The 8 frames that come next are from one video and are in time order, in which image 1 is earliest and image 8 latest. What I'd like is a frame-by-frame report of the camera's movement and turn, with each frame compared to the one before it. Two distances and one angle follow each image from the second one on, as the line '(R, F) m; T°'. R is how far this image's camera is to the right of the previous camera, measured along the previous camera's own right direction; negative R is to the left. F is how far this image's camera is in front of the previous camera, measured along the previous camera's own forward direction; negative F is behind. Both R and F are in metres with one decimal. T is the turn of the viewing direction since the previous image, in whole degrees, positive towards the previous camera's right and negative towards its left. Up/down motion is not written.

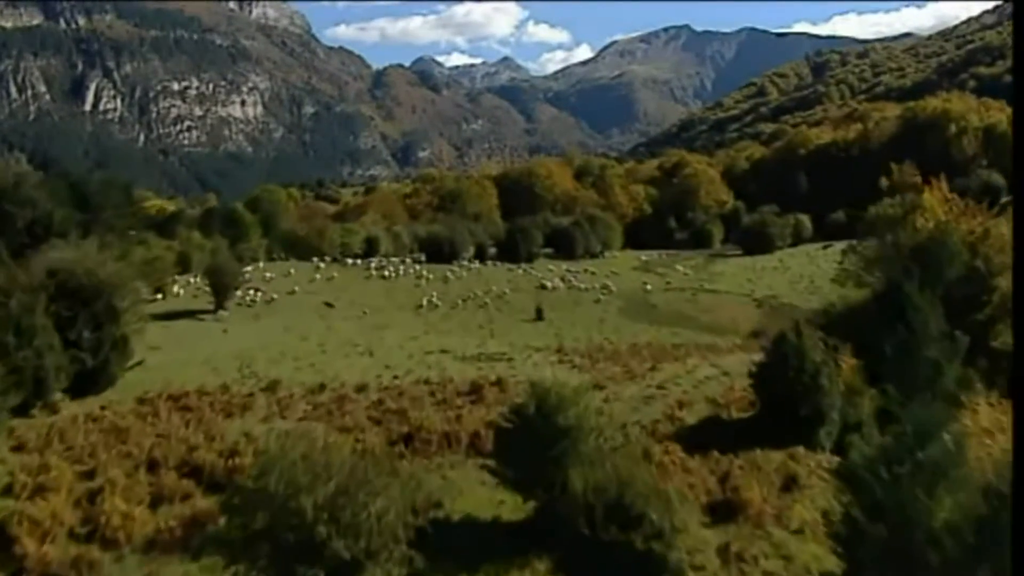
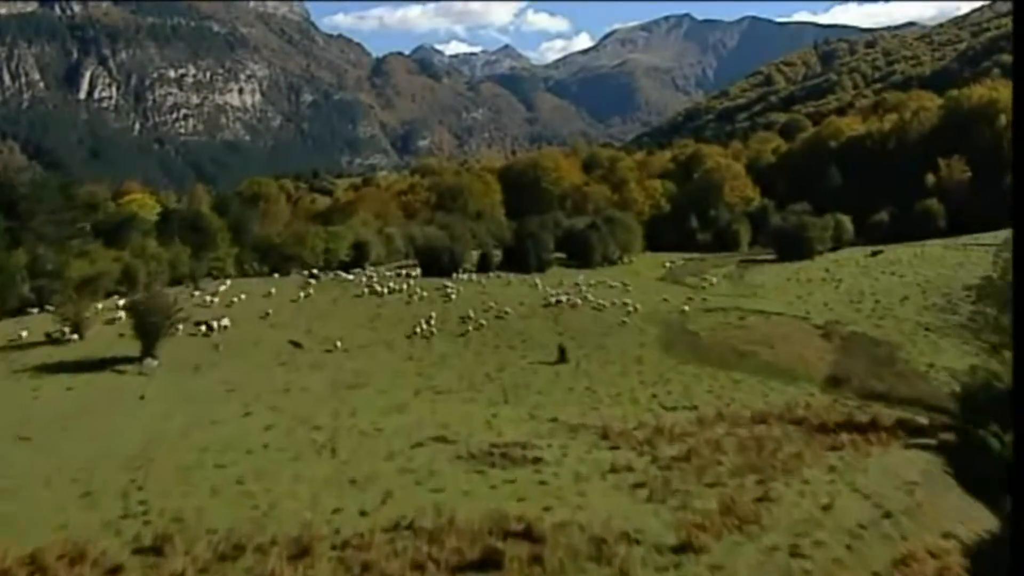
(-0.2, +7.2) m; 0°
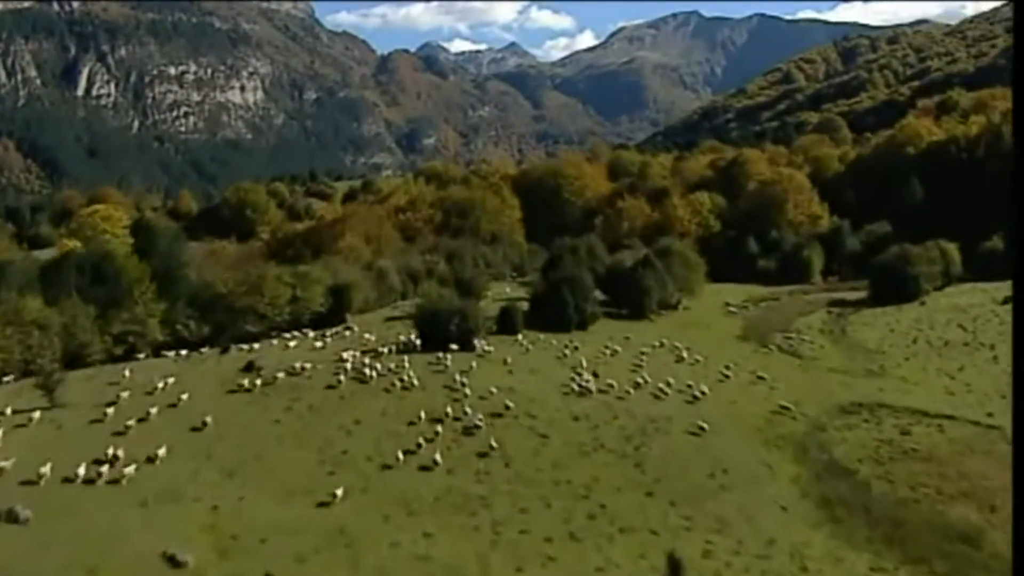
(-0.4, +12.5) m; 0°
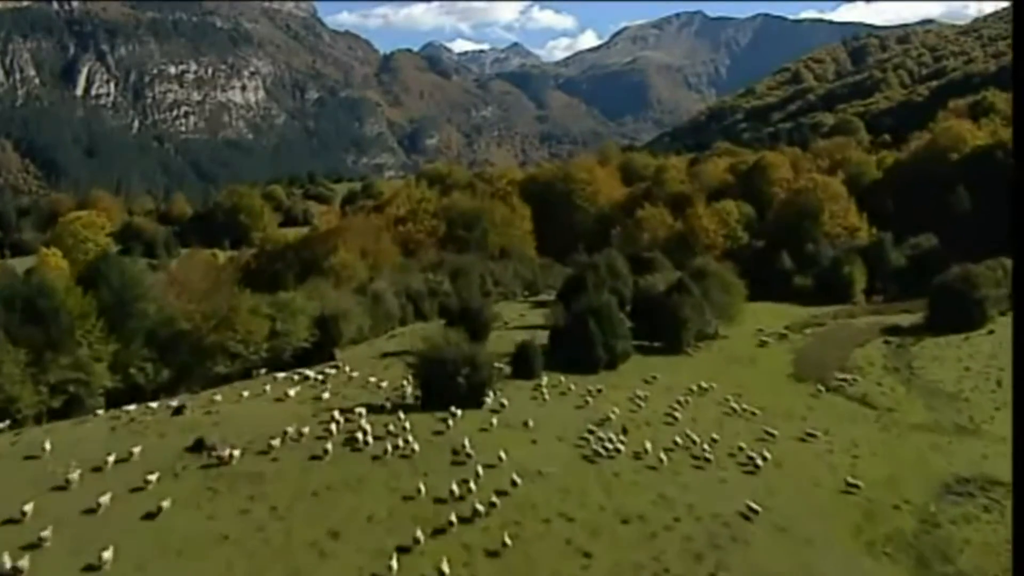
(-0.2, +5.3) m; 0°
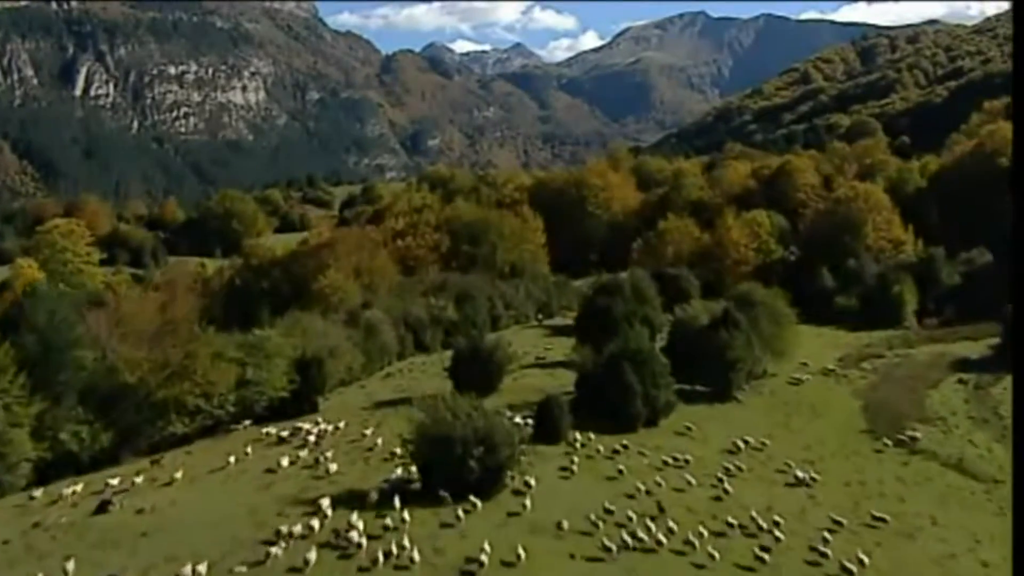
(-0.2, +5.3) m; 0°
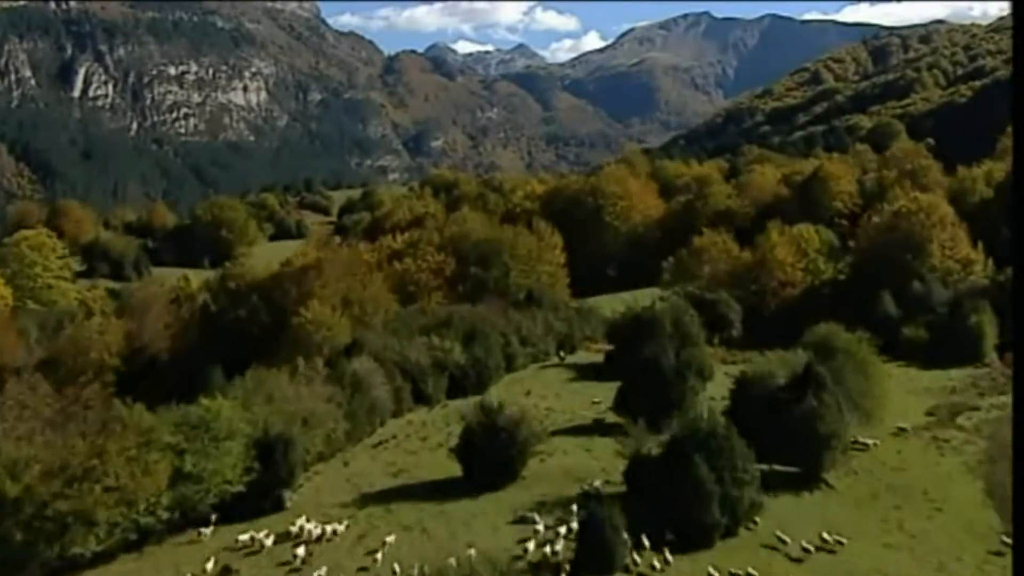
(-0.3, +6.5) m; 0°
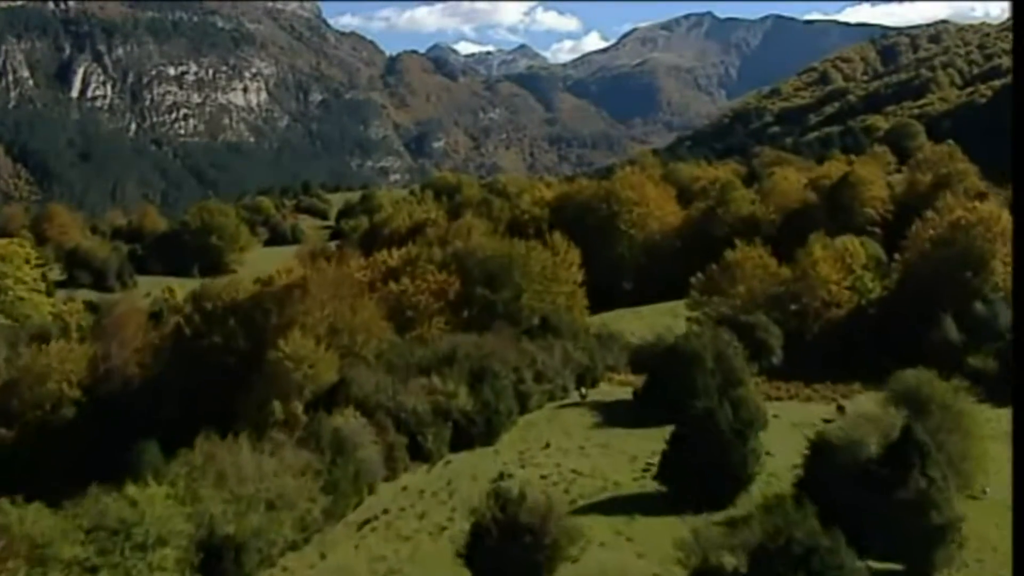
(-0.2, +5.0) m; 0°
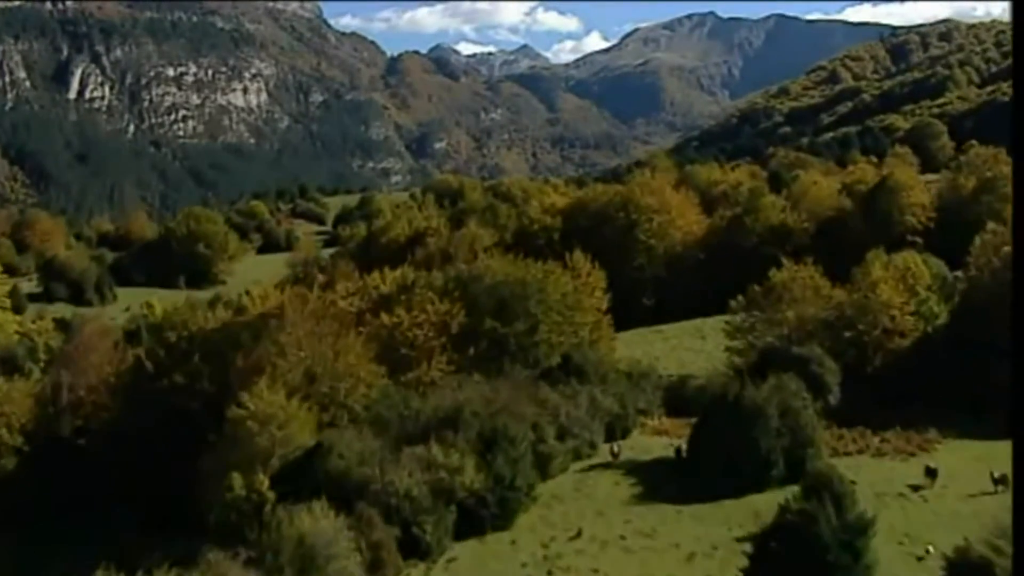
(-0.2, +5.6) m; 0°
